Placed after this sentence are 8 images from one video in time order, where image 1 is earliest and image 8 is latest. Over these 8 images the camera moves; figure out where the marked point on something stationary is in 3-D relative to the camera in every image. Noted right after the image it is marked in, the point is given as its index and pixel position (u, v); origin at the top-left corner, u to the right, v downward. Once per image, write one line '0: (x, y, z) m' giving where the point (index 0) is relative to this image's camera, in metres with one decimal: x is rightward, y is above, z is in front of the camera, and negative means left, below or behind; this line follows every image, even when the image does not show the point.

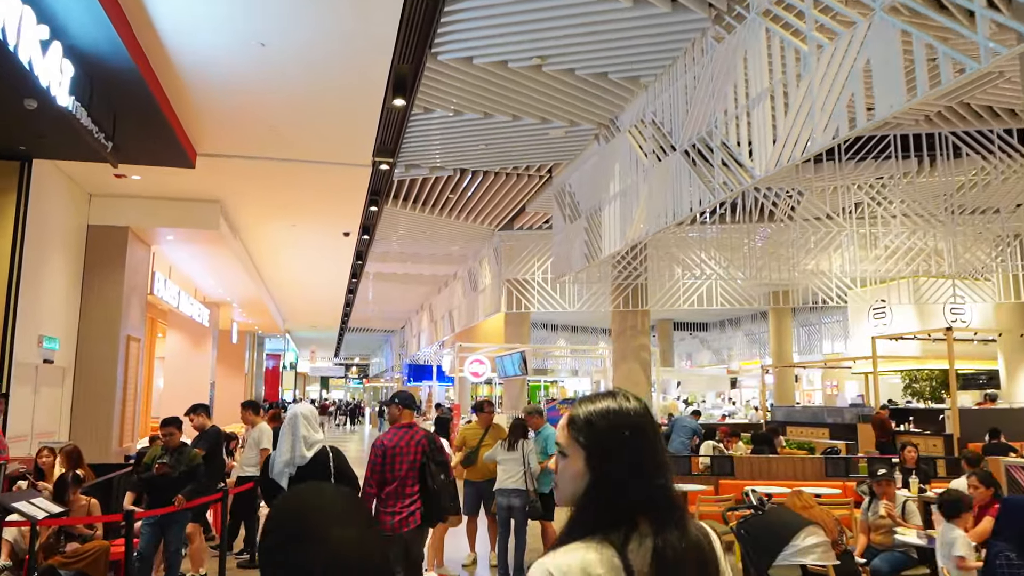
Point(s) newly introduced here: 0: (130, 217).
0: (-4.3, +0.8, +9.3) m
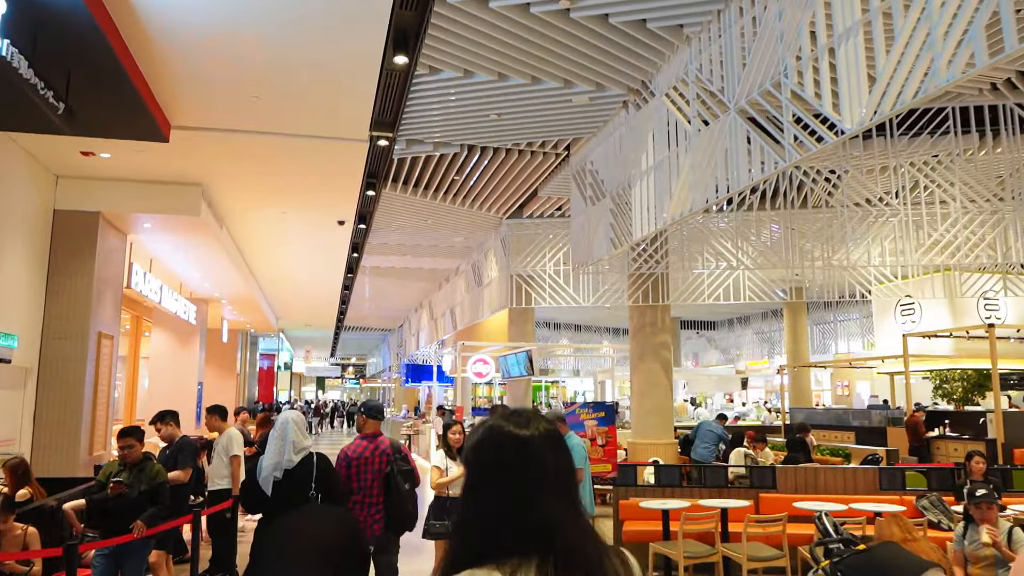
0: (-4.2, +0.9, +8.4) m
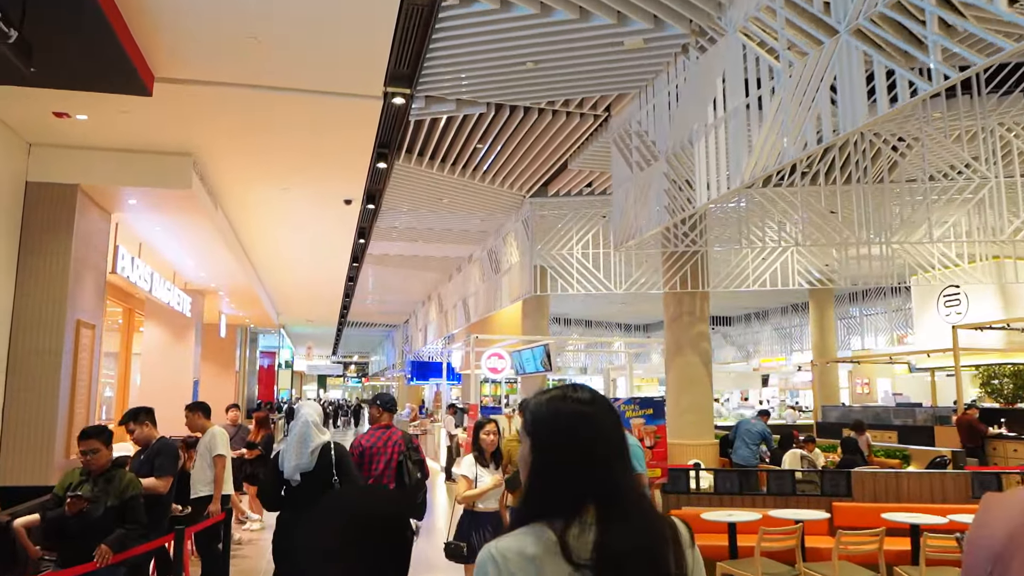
0: (-3.9, +1.0, +7.5) m
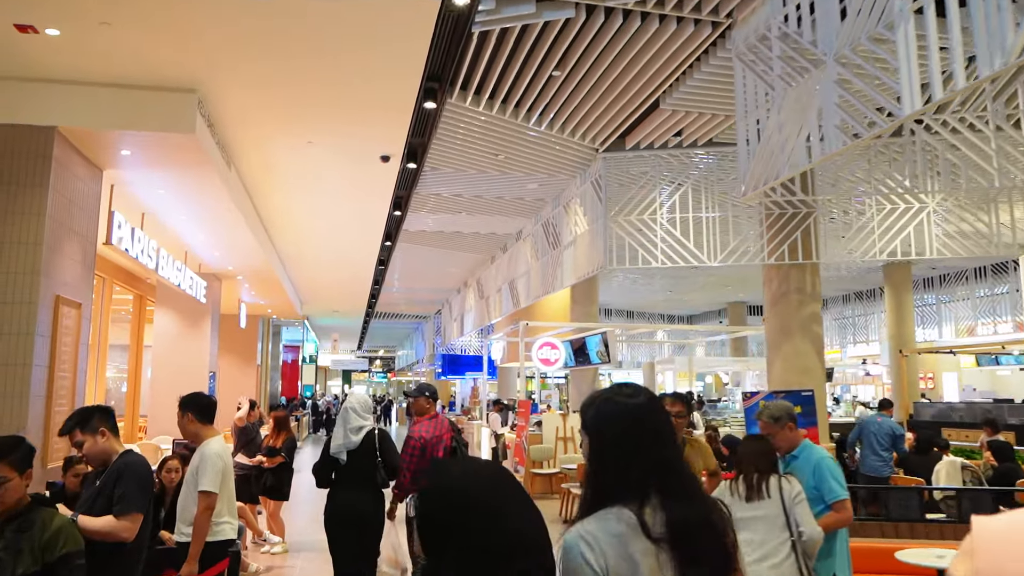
0: (-3.3, +1.3, +6.0) m
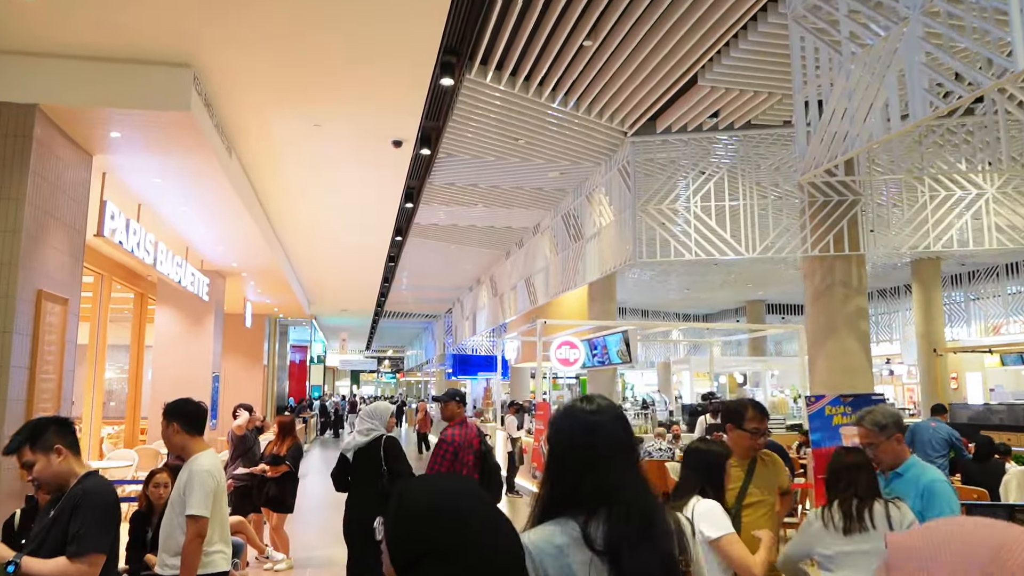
0: (-3.2, +1.3, +5.5) m
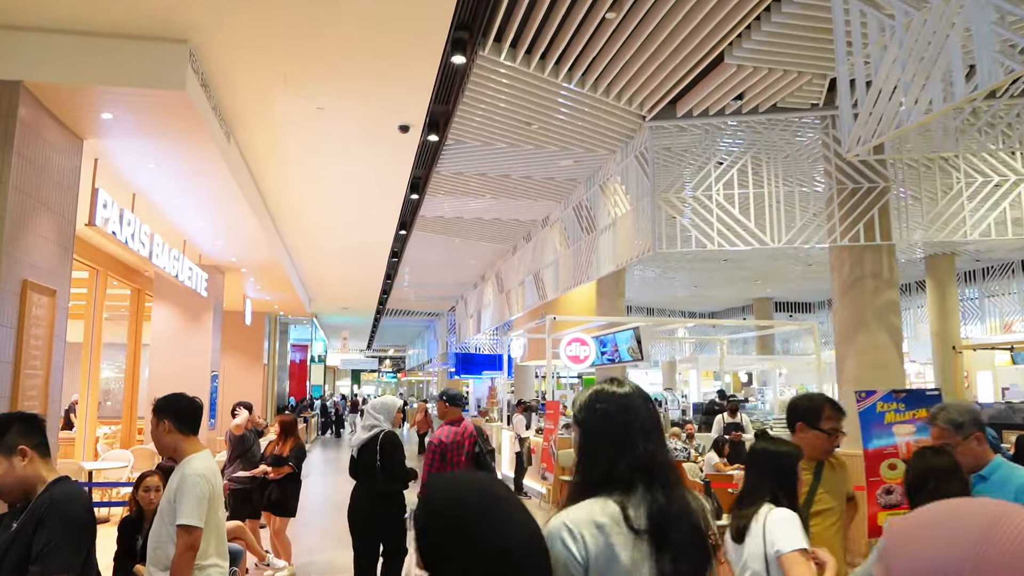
0: (-3.0, +1.4, +5.1) m
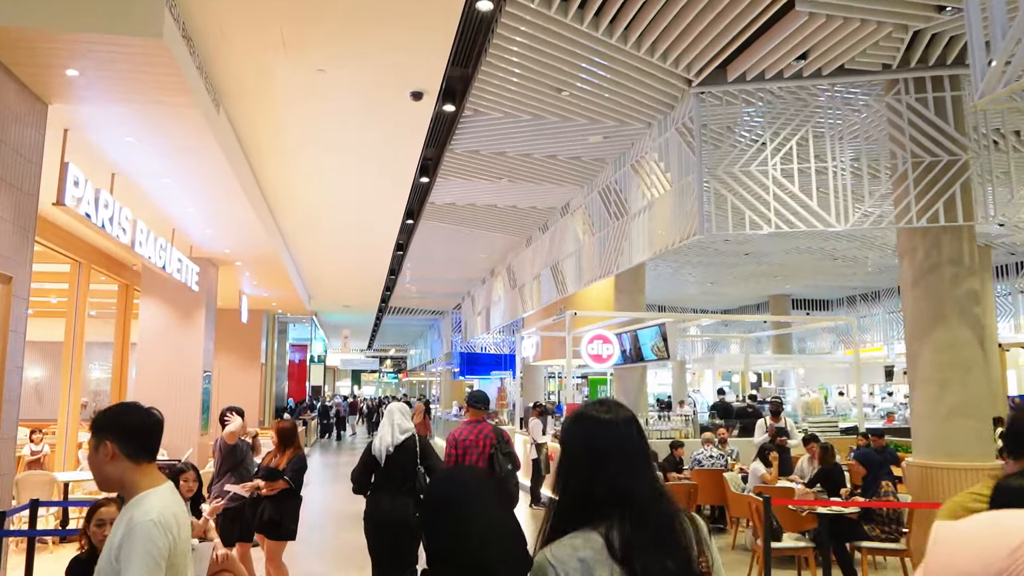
0: (-2.8, +1.5, +4.3) m
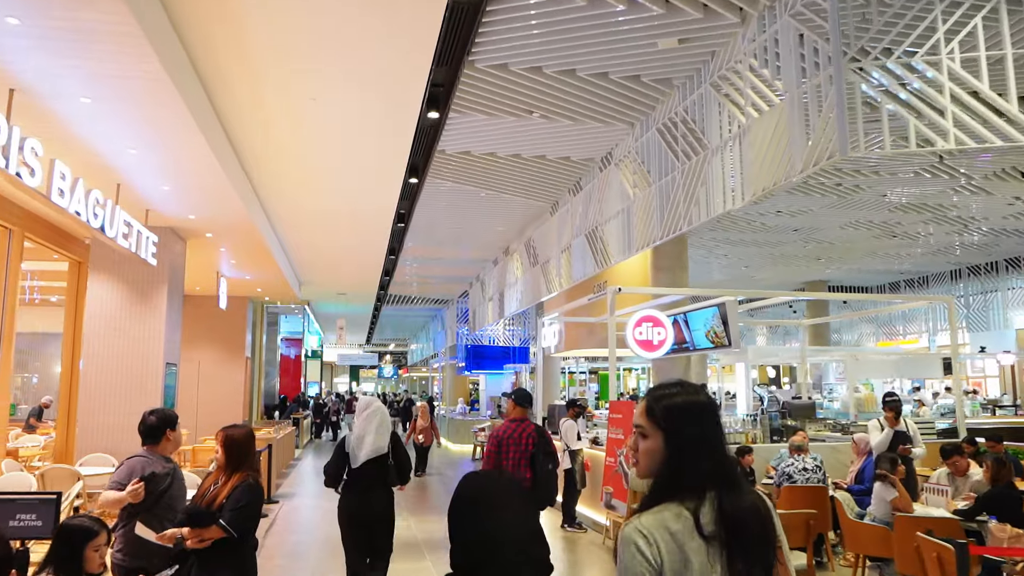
0: (-2.6, +1.7, +2.4) m
